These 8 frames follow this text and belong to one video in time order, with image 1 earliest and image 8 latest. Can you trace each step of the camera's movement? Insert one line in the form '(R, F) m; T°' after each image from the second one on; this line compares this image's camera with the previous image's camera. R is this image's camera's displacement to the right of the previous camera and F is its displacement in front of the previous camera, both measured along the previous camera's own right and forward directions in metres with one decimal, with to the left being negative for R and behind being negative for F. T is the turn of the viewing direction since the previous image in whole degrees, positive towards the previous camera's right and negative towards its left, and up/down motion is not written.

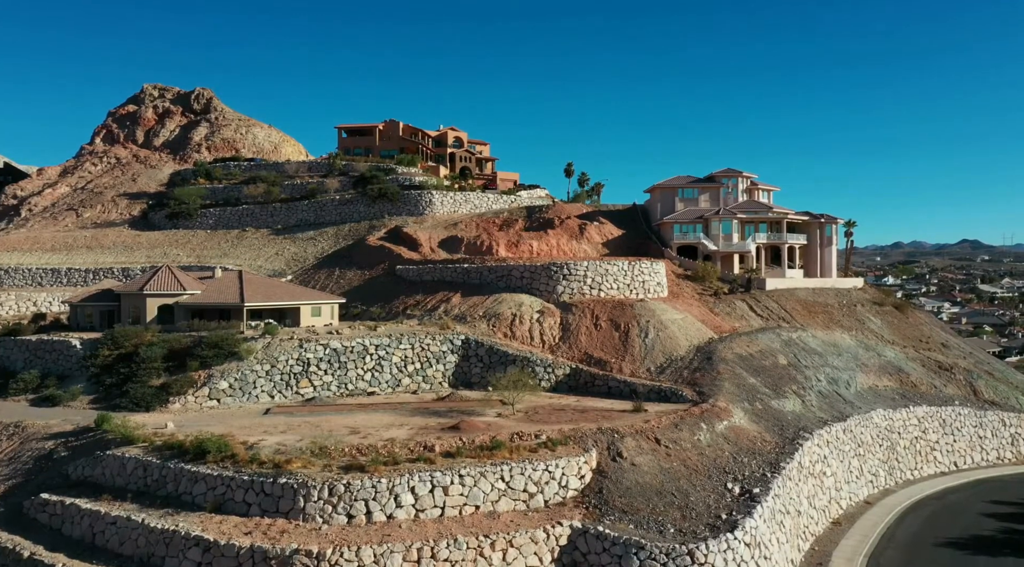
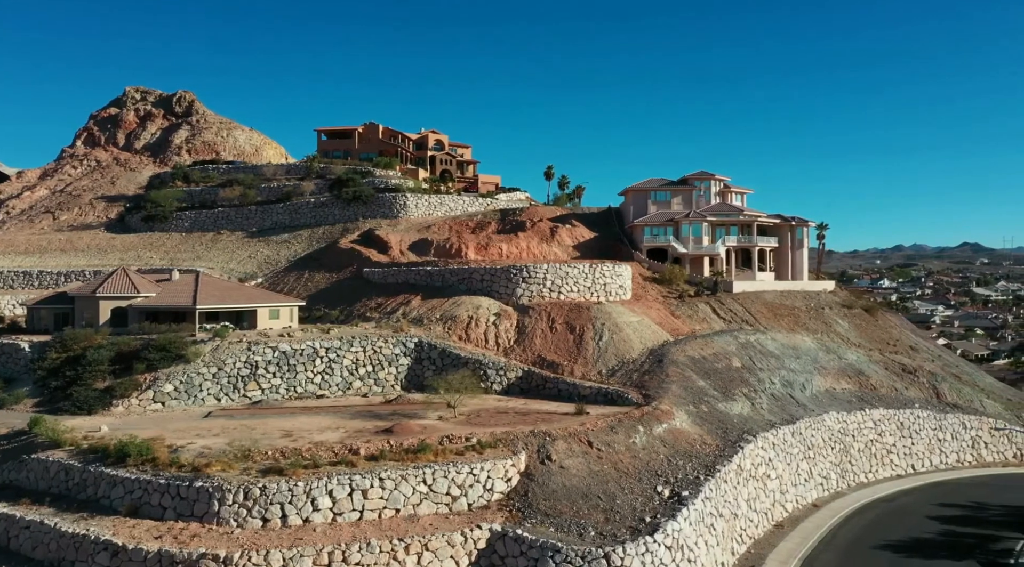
(+2.0, +0.1) m; 0°
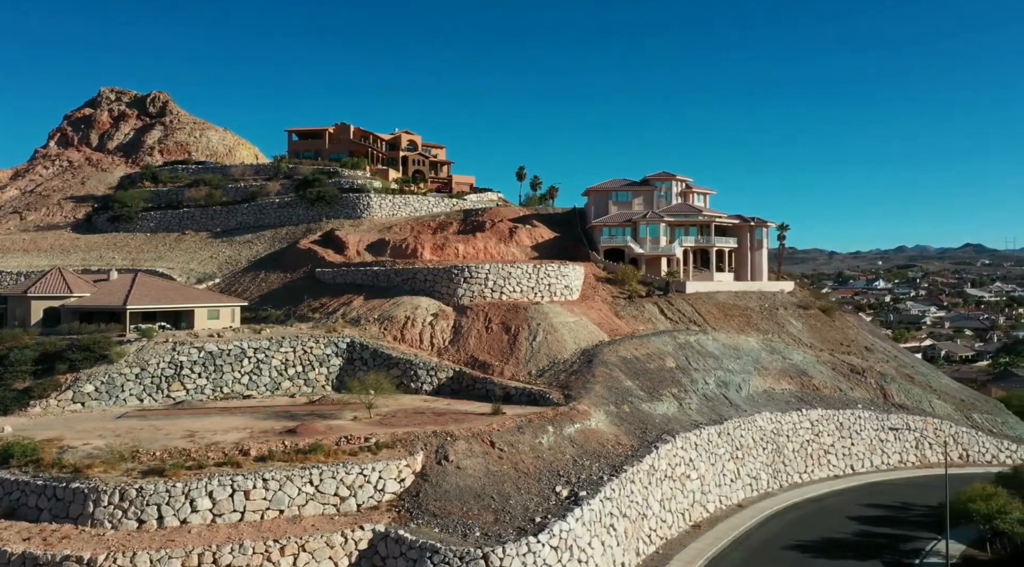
(+2.8, +0.1) m; 0°
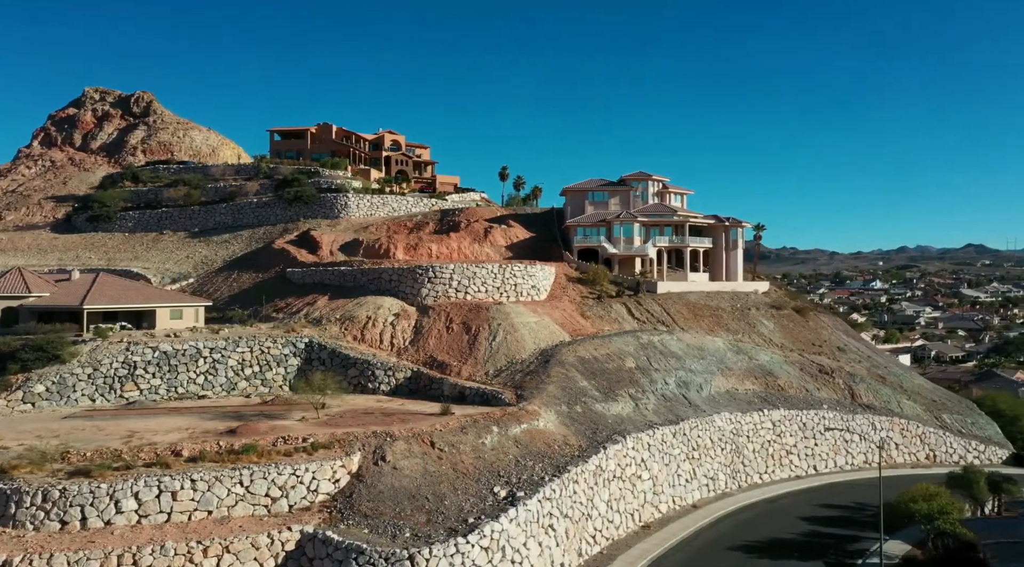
(+1.7, +0.1) m; 0°
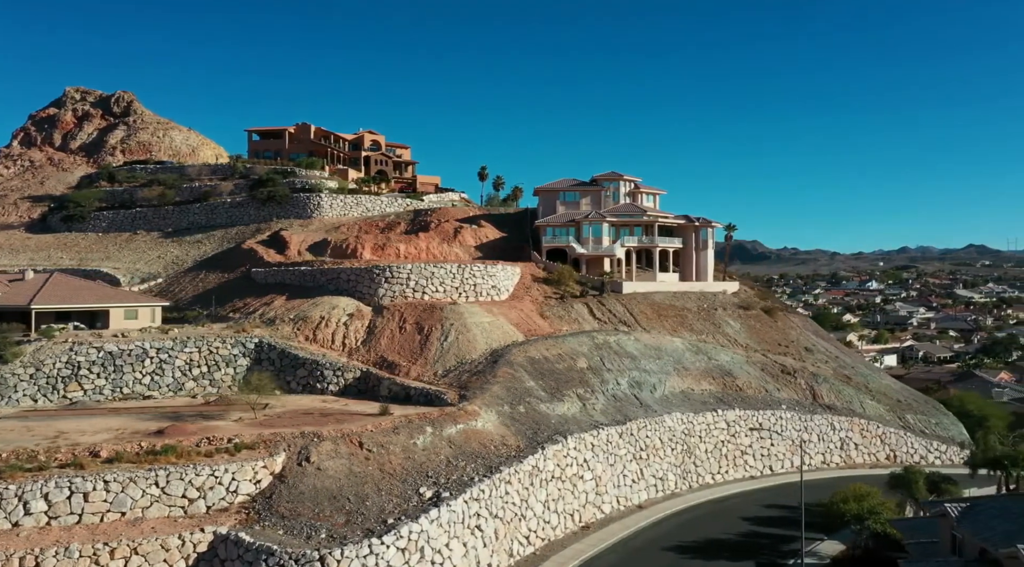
(+2.0, +0.1) m; 0°
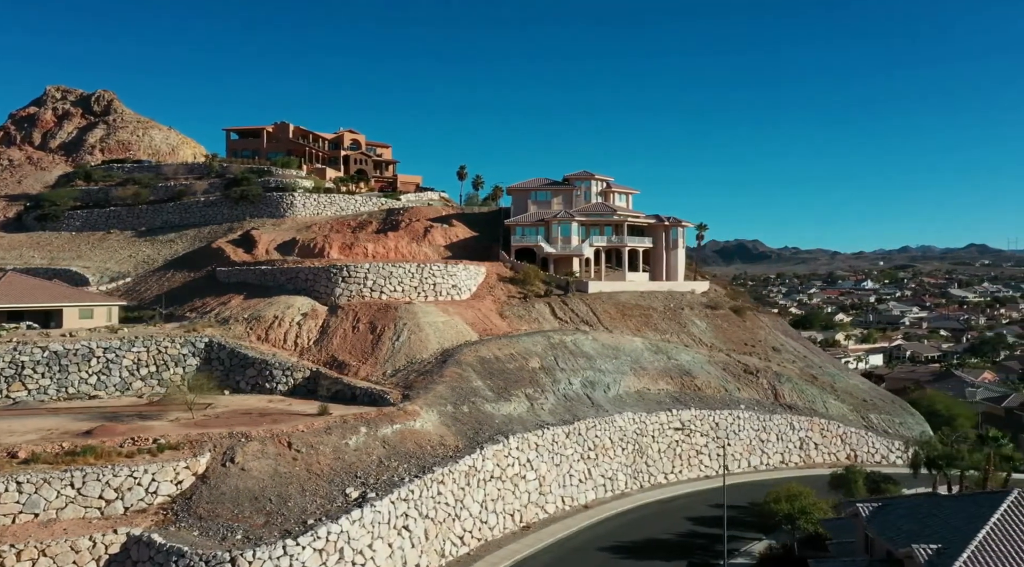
(+2.0, +0.1) m; 0°
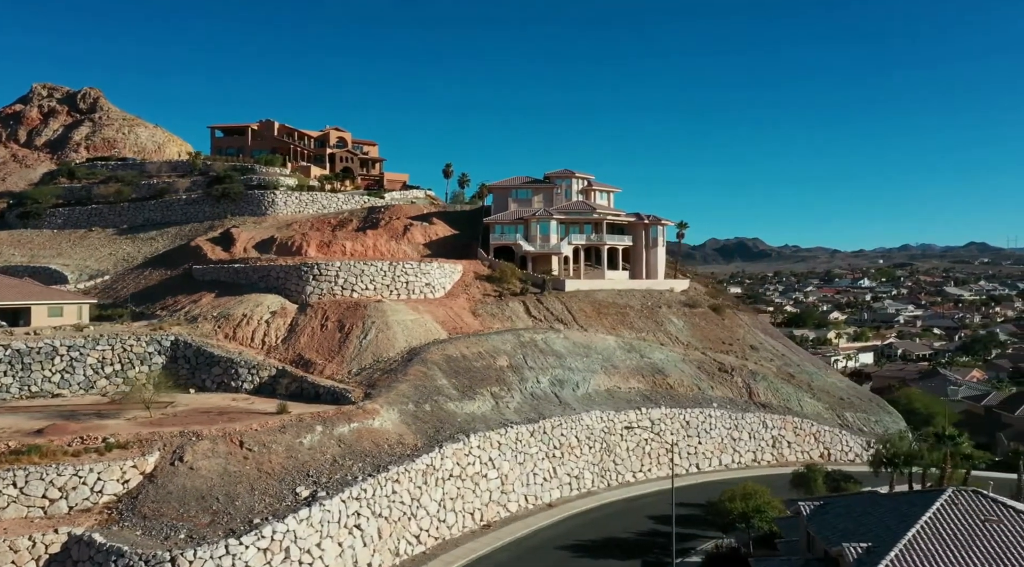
(+1.3, +0.1) m; 0°
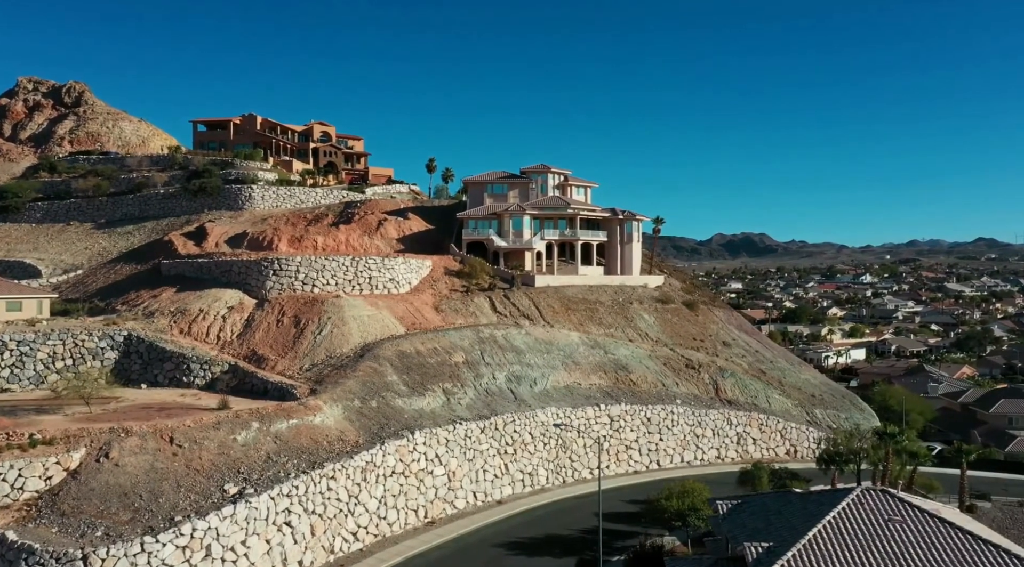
(+2.0, +0.2) m; 0°
